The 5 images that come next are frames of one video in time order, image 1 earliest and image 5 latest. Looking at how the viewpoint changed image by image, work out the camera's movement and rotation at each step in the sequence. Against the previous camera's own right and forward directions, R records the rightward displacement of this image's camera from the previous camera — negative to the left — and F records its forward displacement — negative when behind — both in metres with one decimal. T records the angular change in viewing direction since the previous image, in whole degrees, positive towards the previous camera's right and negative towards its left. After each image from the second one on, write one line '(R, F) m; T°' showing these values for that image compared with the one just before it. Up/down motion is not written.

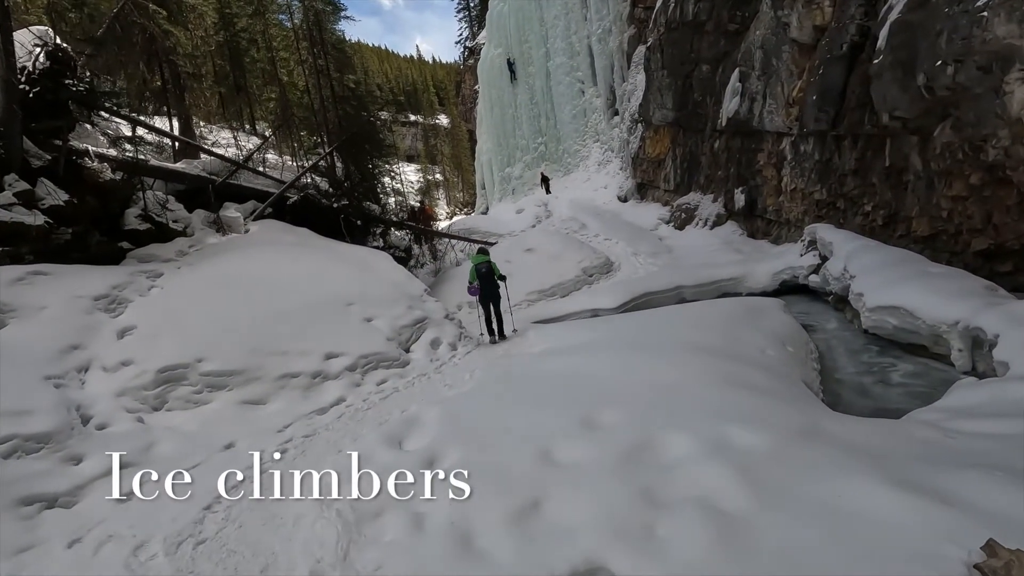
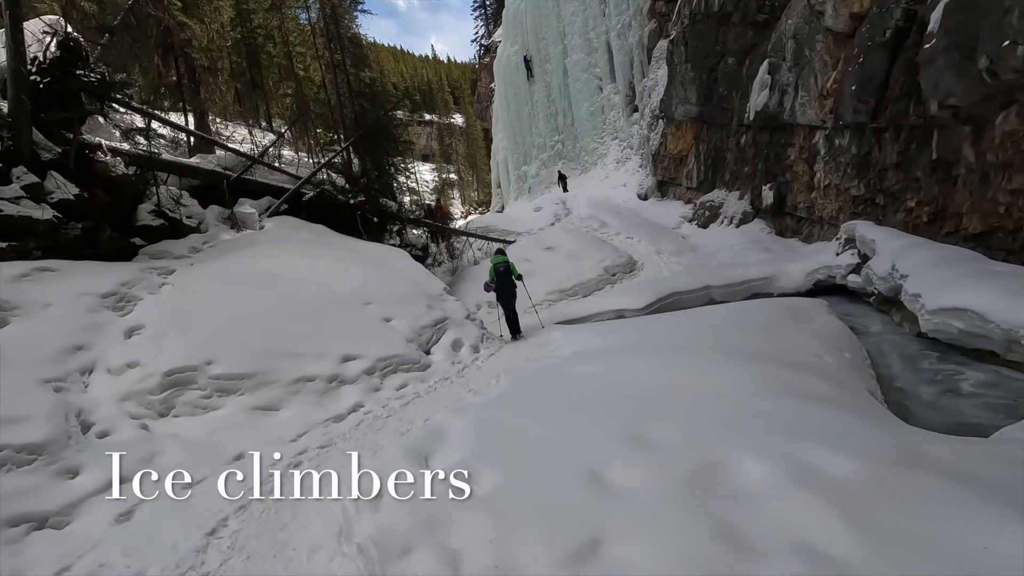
(-0.2, +0.4) m; -1°
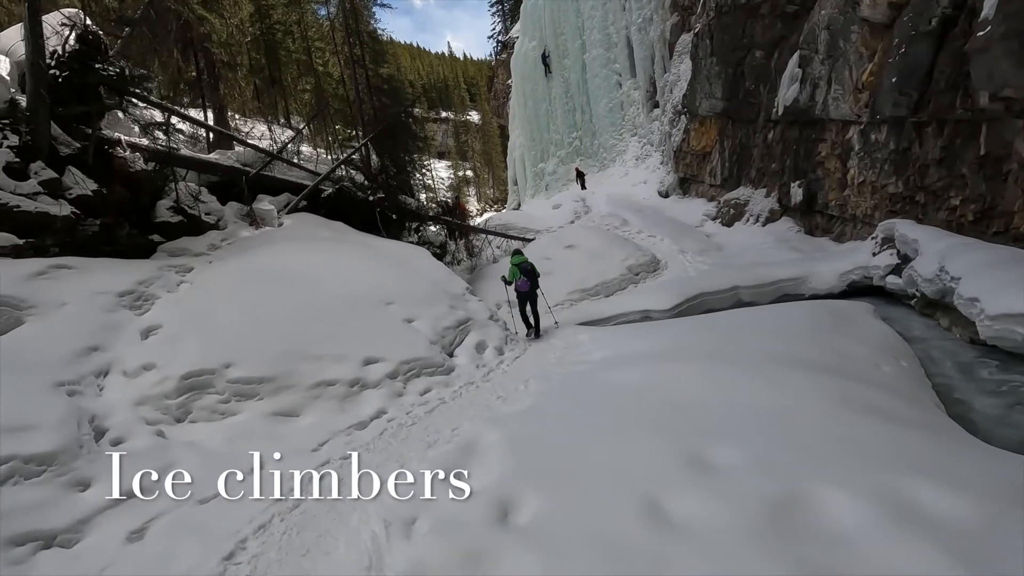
(-0.2, +0.3) m; -2°
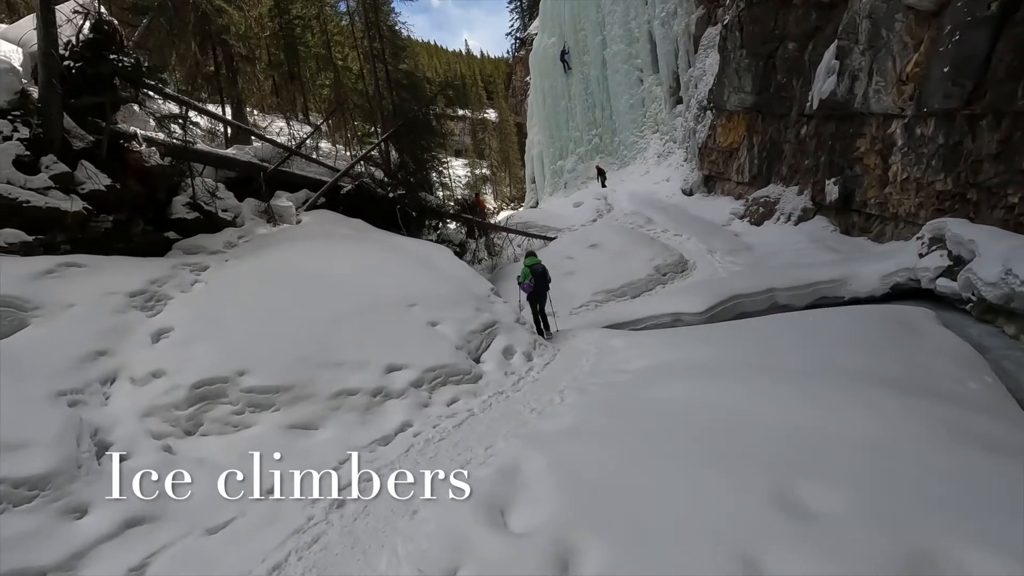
(-0.2, +0.4) m; -2°
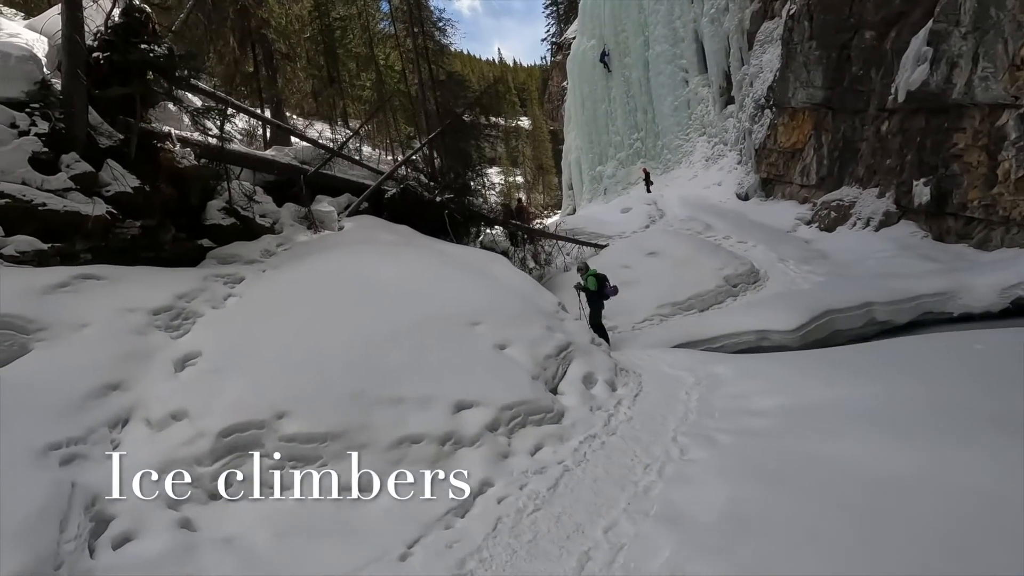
(-0.6, +1.1) m; -3°
